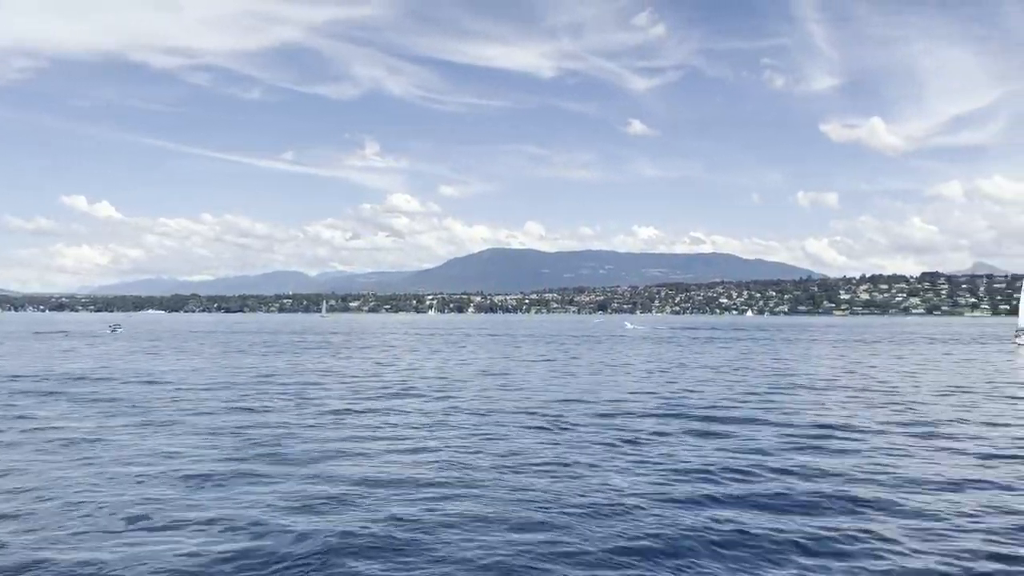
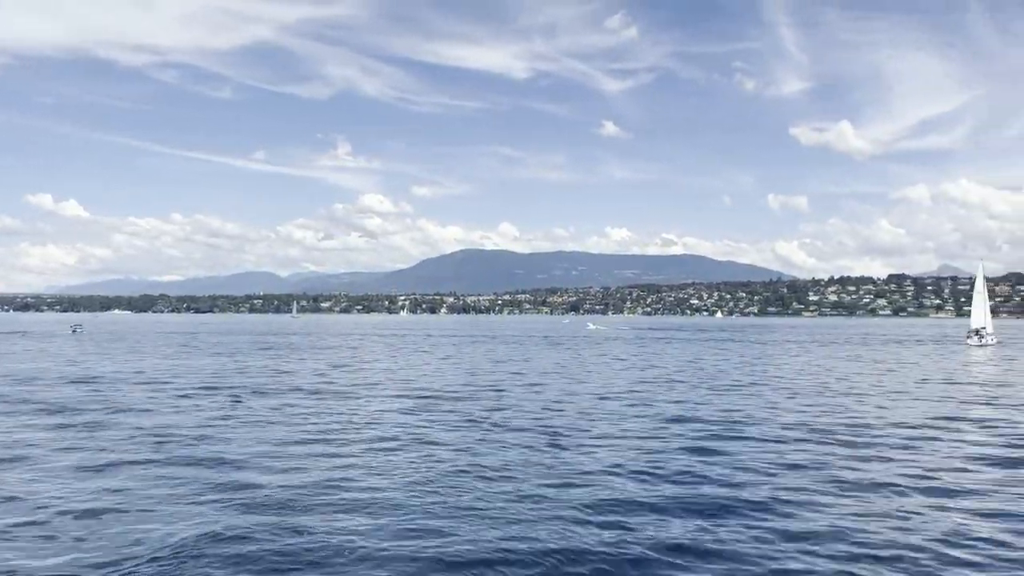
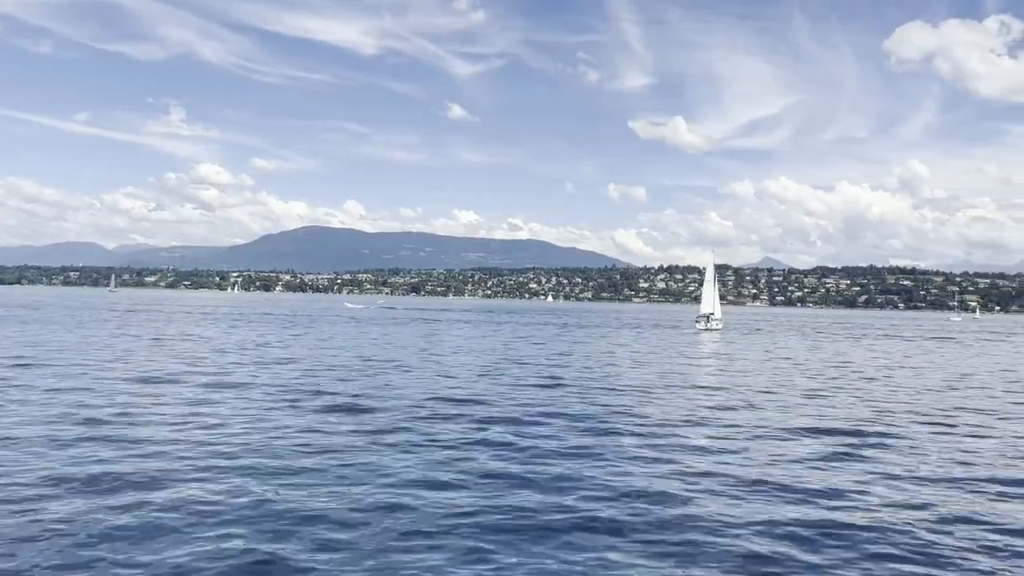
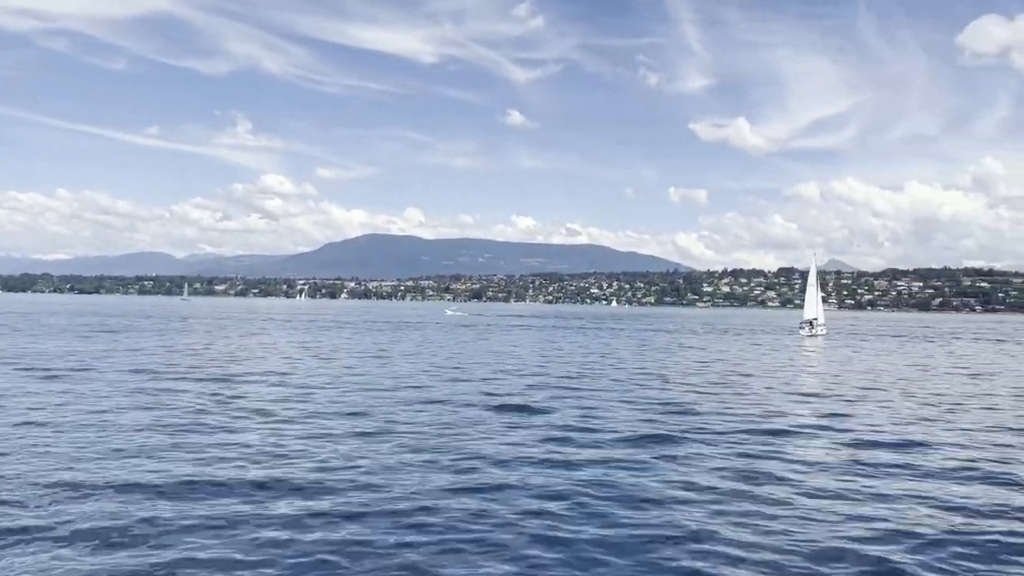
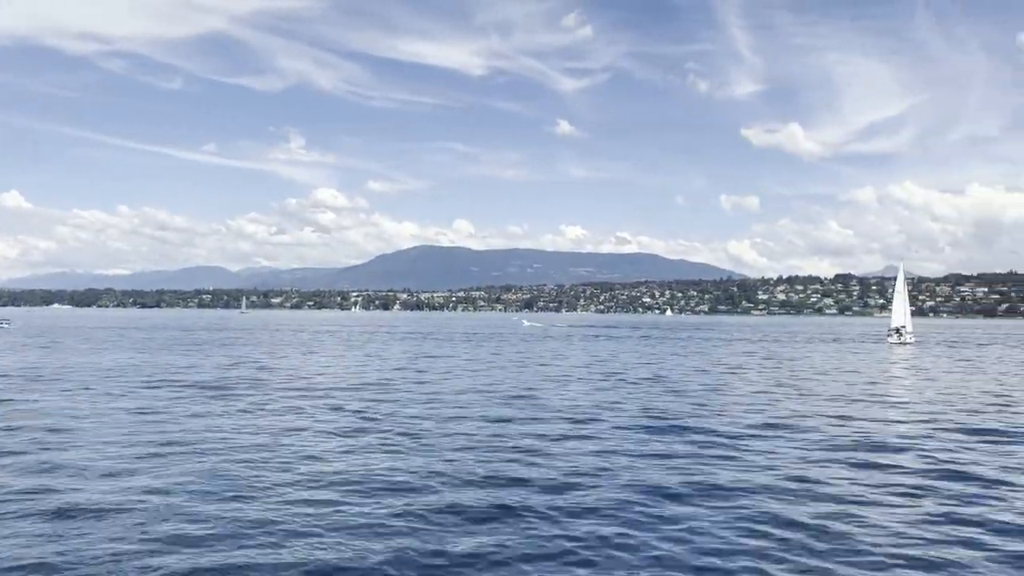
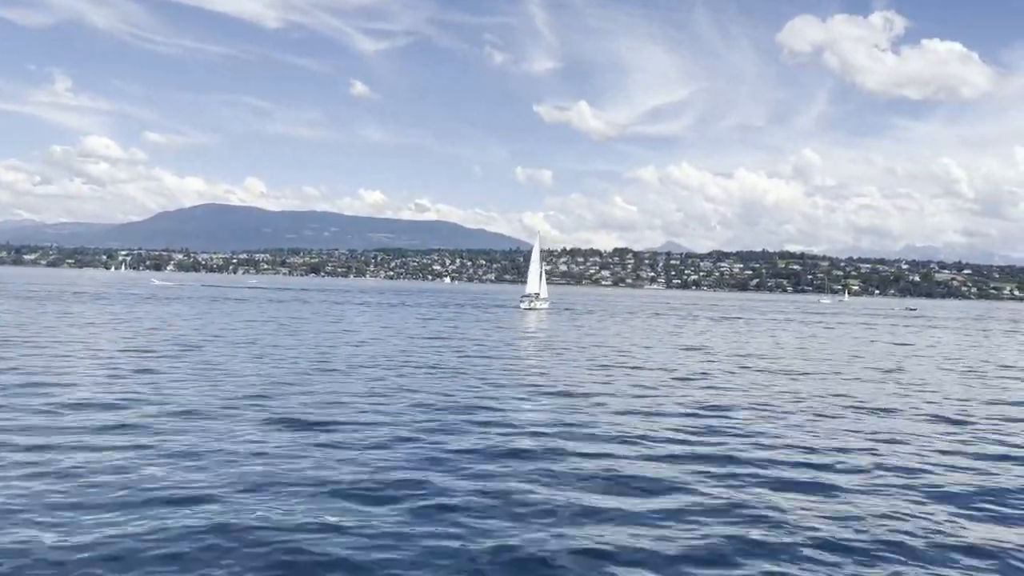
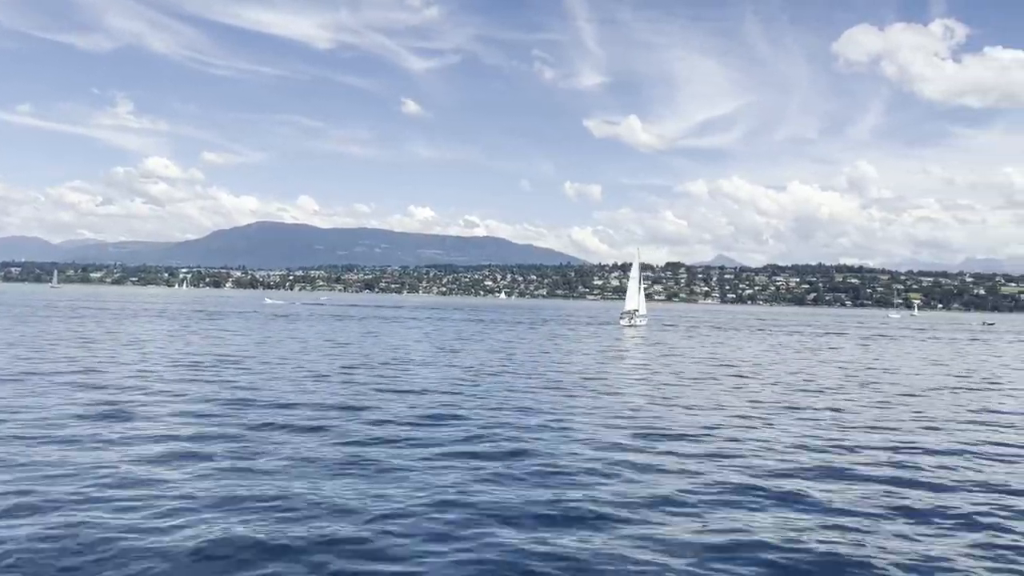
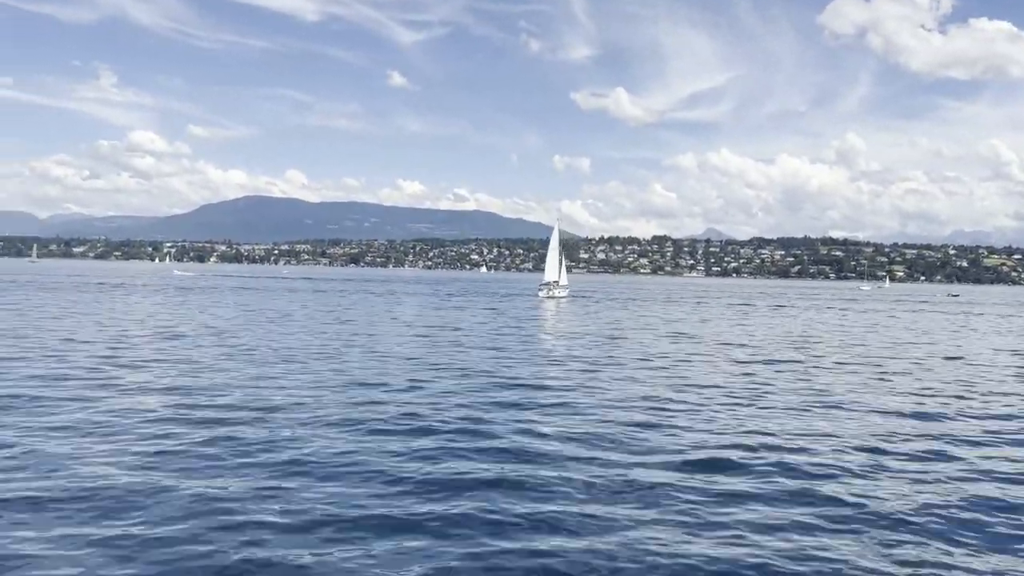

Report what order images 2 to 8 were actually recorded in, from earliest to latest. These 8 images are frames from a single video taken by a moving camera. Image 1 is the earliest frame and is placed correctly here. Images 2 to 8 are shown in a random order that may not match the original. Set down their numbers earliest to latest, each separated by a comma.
2, 5, 4, 3, 7, 6, 8
